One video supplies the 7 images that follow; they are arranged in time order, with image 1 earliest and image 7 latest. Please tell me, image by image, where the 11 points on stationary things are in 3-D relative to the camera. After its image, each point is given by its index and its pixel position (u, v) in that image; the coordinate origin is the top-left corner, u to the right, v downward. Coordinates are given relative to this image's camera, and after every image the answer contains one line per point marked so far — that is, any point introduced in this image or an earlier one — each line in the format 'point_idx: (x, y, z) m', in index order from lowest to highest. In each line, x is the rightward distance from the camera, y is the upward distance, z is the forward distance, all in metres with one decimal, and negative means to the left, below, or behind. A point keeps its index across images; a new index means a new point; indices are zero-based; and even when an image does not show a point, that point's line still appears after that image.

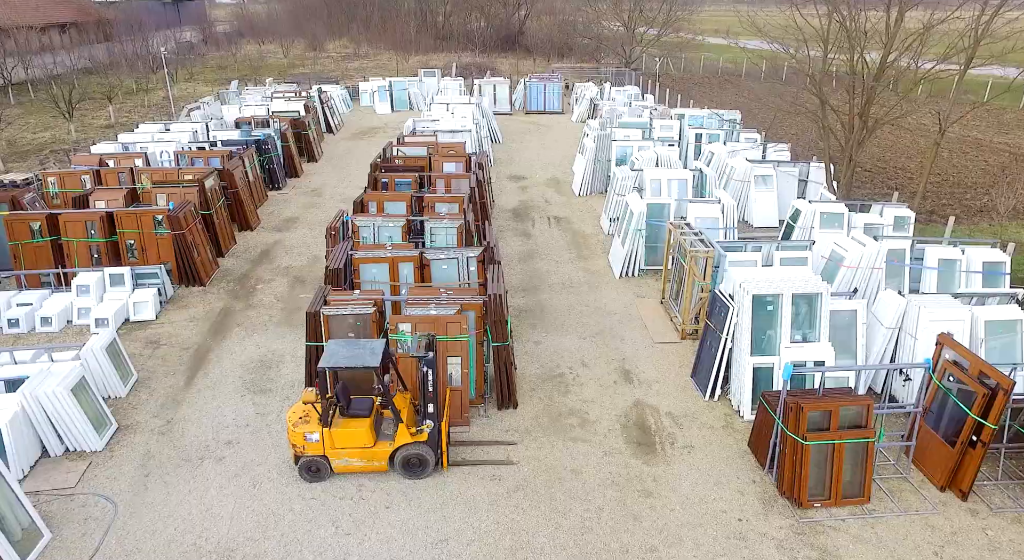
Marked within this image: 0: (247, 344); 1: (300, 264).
0: (-3.4, -0.8, +8.6) m
1: (-3.6, +0.3, +11.3) m
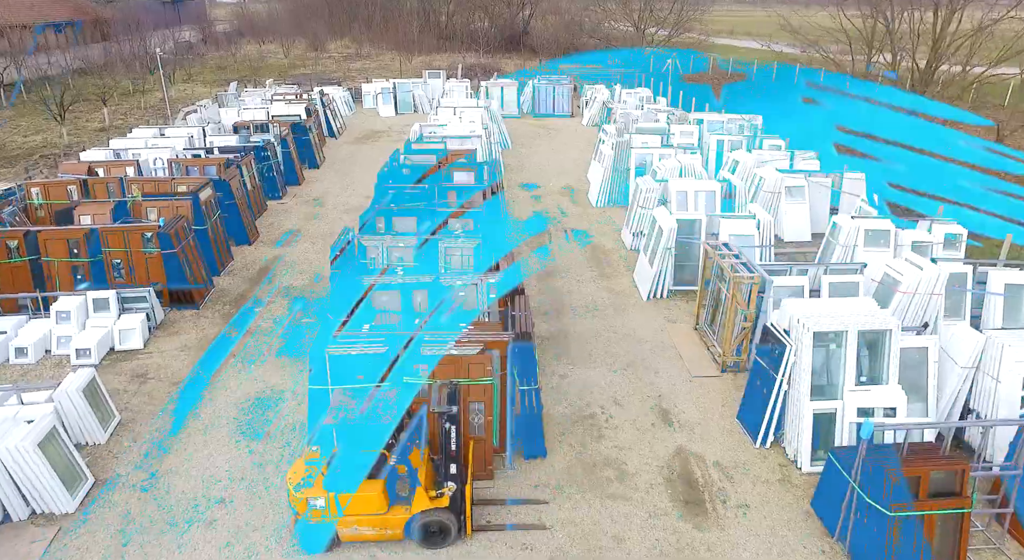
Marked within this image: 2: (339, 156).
0: (-3.2, -1.2, +7.8) m
1: (-3.3, -0.1, +10.5) m
2: (-5.2, +3.7, +19.6) m
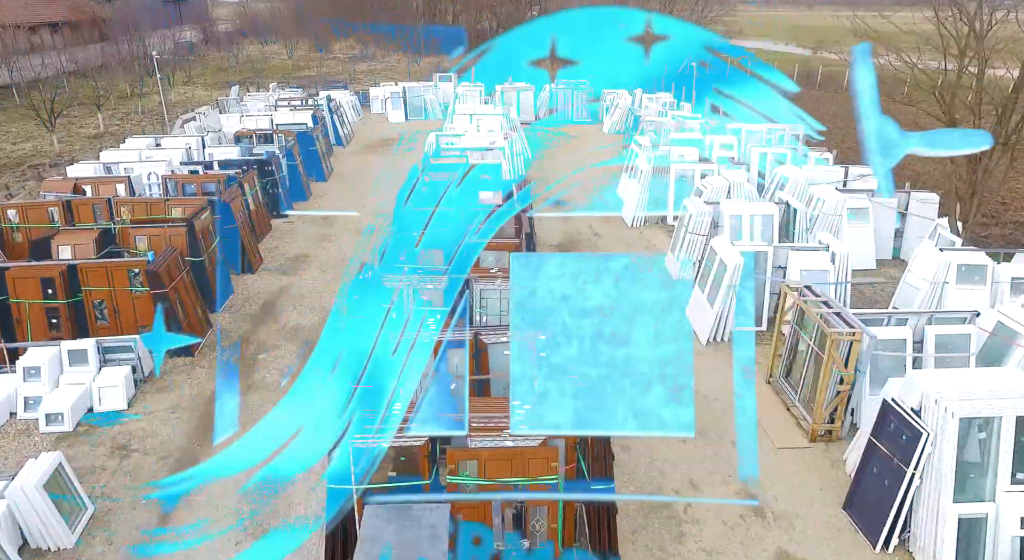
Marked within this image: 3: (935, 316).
0: (-2.6, -1.7, +6.5) m
1: (-2.8, -0.6, +9.2) m
2: (-4.6, +3.2, +18.4) m
3: (+4.7, -0.4, +7.4) m
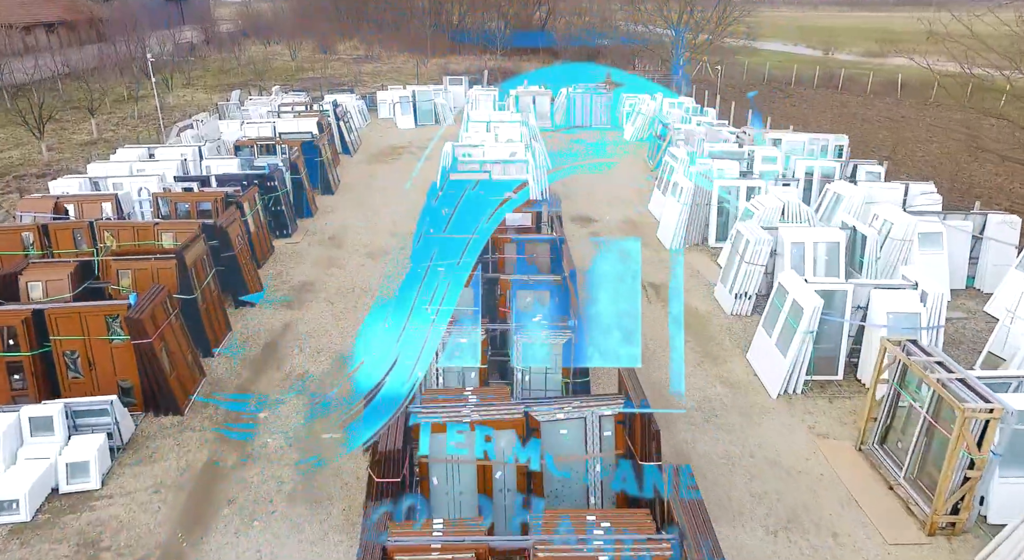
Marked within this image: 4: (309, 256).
0: (-2.2, -2.2, +5.3) m
1: (-2.3, -1.1, +8.0) m
2: (-4.1, +2.7, +17.2) m
3: (+5.2, -0.9, +6.2) m
4: (-3.6, +0.4, +11.8) m
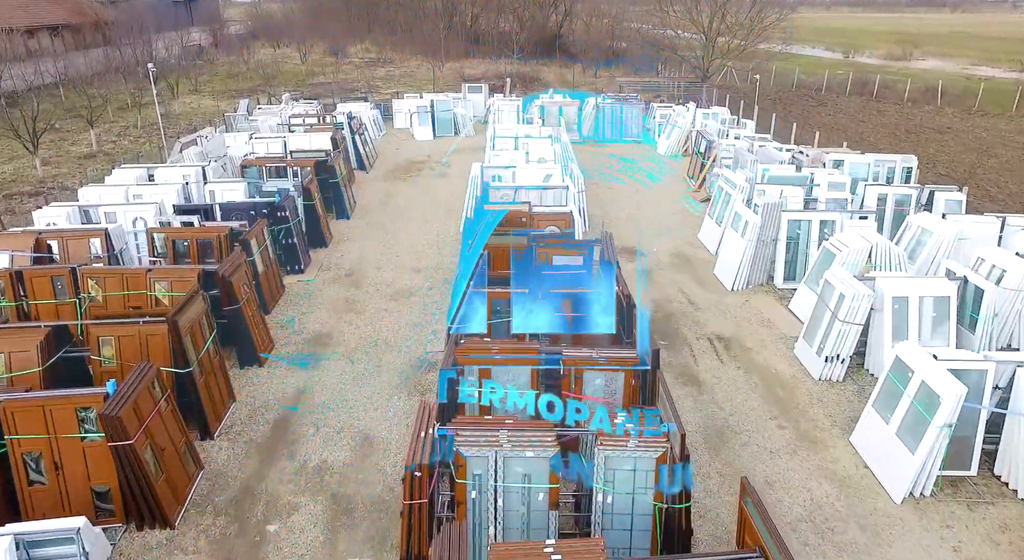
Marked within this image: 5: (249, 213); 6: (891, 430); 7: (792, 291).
0: (-1.6, -2.9, +3.9) m
1: (-1.7, -1.8, +6.6) m
2: (-3.4, +2.0, +15.8) m
3: (+5.8, -1.7, +4.7) m
4: (-3.0, -0.3, +10.4) m
5: (-4.5, +1.1, +11.2) m
6: (+3.8, -1.5, +6.6) m
7: (+4.6, -0.2, +10.9) m
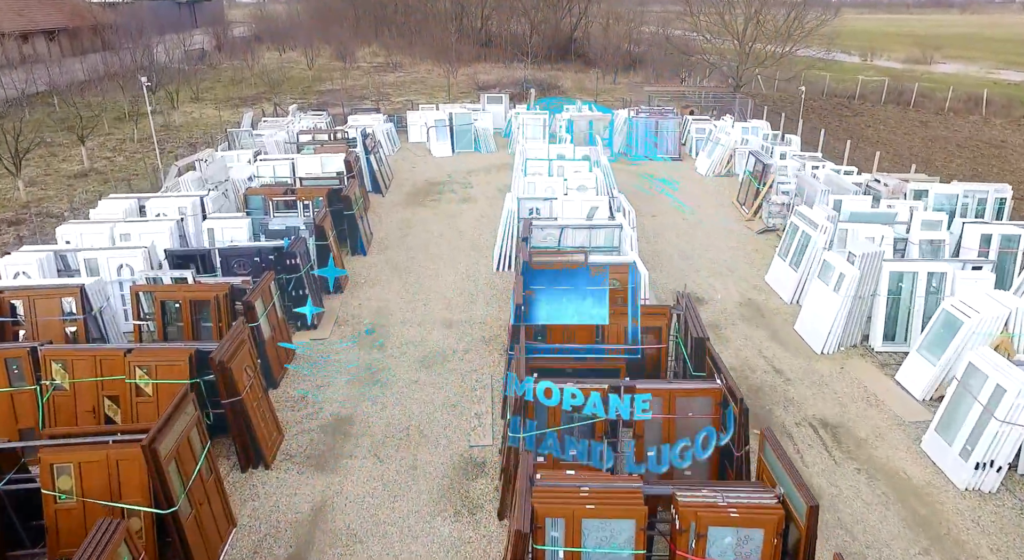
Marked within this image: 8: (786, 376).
0: (-0.9, -3.7, +2.3) m
1: (-1.0, -2.6, +4.9) m
2: (-2.6, +1.1, +14.1) m
3: (+6.4, -2.5, +3.0) m
4: (-2.3, -1.1, +8.7) m
5: (-3.8, +0.3, +9.6) m
6: (+4.4, -2.3, +5.0) m
7: (+5.3, -1.0, +9.2) m
8: (+3.6, -1.2, +8.7) m
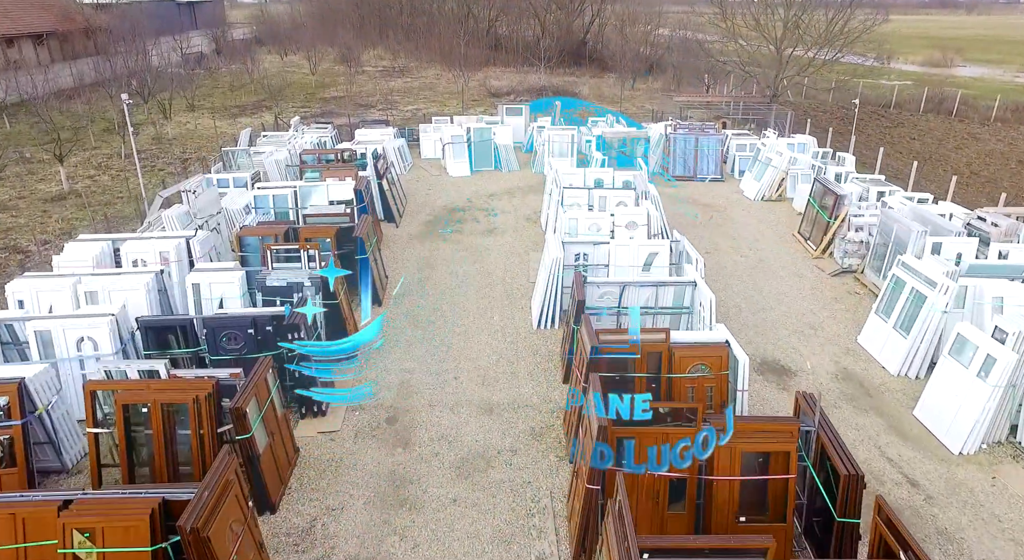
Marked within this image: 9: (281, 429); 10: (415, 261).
0: (-0.3, -4.6, +0.4) m
1: (-0.4, -3.5, +3.0) m
2: (-1.9, +0.2, +12.2) m
3: (+7.1, -3.4, +1.1) m
4: (-1.6, -2.0, +6.8) m
5: (-3.1, -0.6, +7.7) m
6: (+5.1, -3.2, +3.0) m
7: (+6.0, -2.0, +7.3) m
8: (+4.3, -2.1, +6.8) m
9: (-2.4, -1.4, +6.8) m
10: (-1.8, +0.4, +12.6) m
